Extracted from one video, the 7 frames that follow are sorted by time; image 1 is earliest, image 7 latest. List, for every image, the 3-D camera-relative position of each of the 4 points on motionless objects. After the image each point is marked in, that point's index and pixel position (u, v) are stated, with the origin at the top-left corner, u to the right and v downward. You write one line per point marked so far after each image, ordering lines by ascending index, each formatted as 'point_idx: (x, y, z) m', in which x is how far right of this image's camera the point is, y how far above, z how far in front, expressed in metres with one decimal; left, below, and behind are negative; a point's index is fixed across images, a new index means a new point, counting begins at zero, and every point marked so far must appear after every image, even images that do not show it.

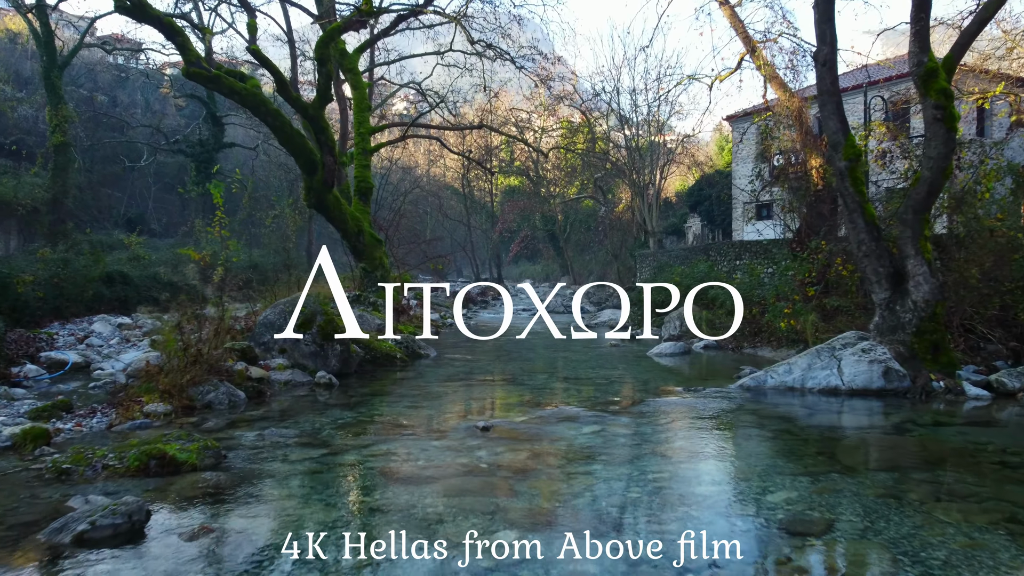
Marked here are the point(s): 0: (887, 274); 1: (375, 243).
0: (+4.8, +0.2, +7.8) m
1: (-4.3, +1.4, +18.8) m
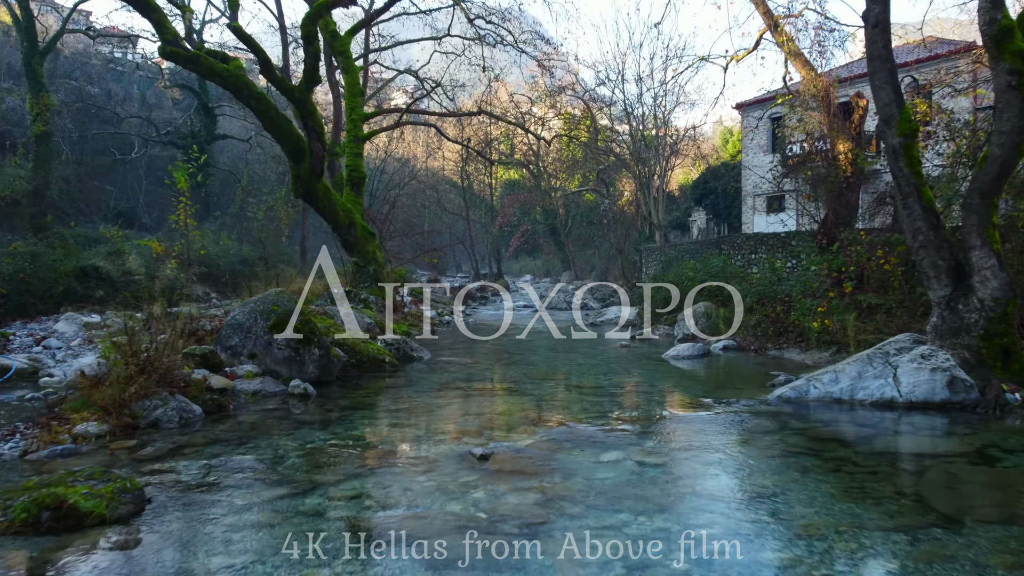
0: (+4.9, +0.2, +6.8) m
1: (-4.3, +1.6, +17.7) m
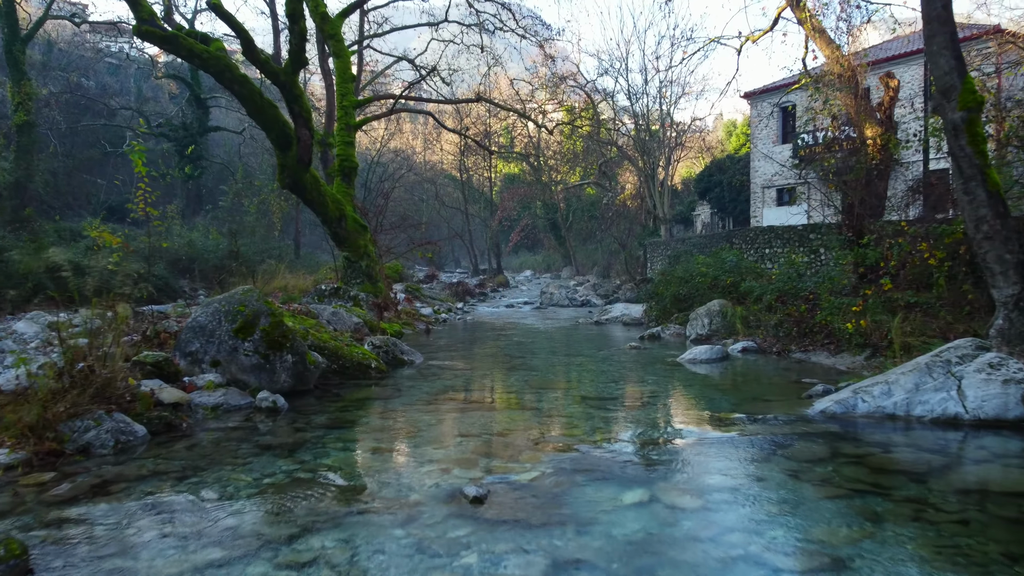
0: (+4.9, +0.2, +5.8) m
1: (-4.3, +1.7, +16.8) m
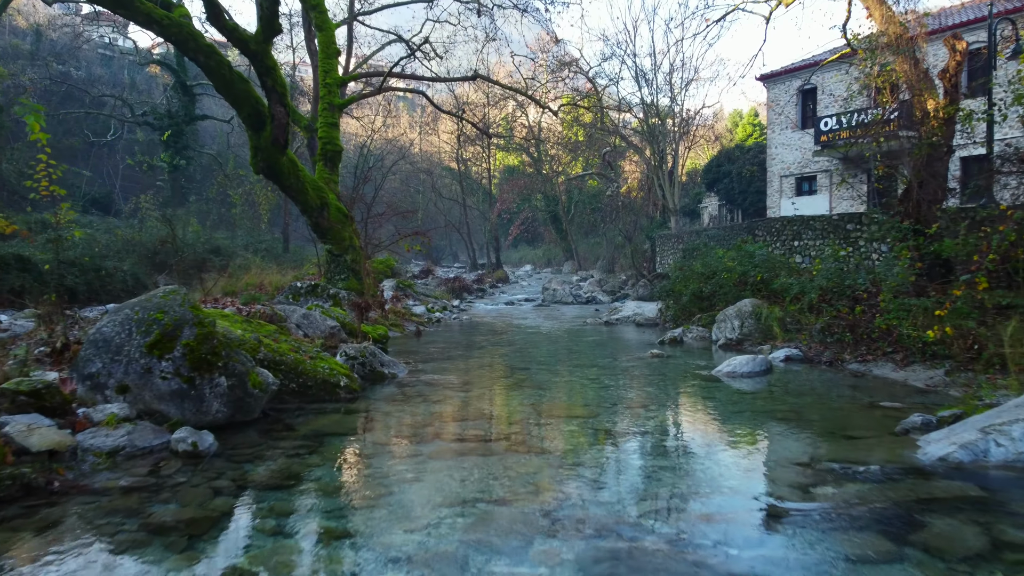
0: (+4.9, +0.2, +4.3) m
1: (-4.3, +1.8, +15.2) m
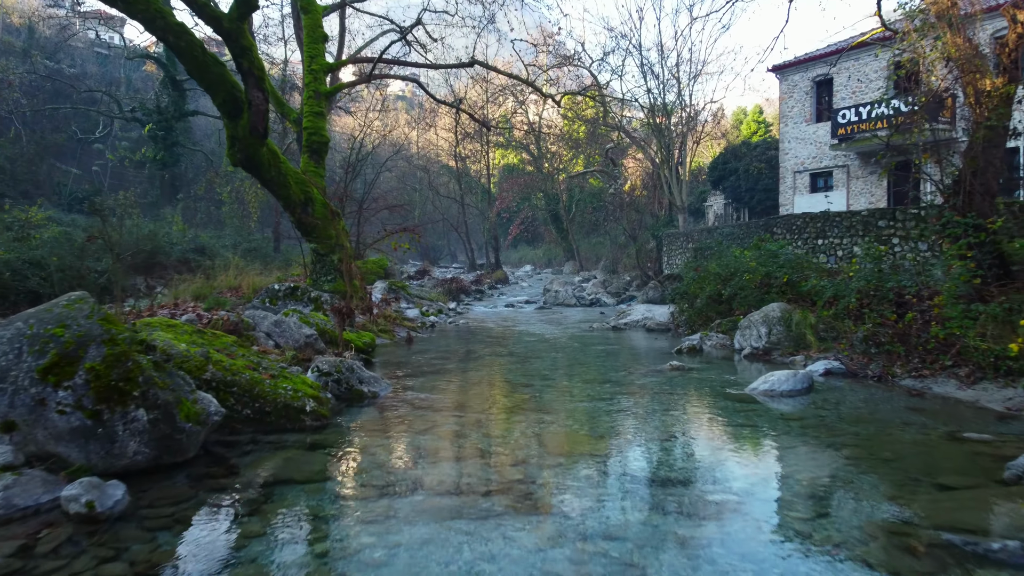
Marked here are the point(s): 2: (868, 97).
0: (+4.9, +0.2, +3.2) m
1: (-4.3, +1.7, +14.1) m
2: (+11.4, +6.1, +19.3) m
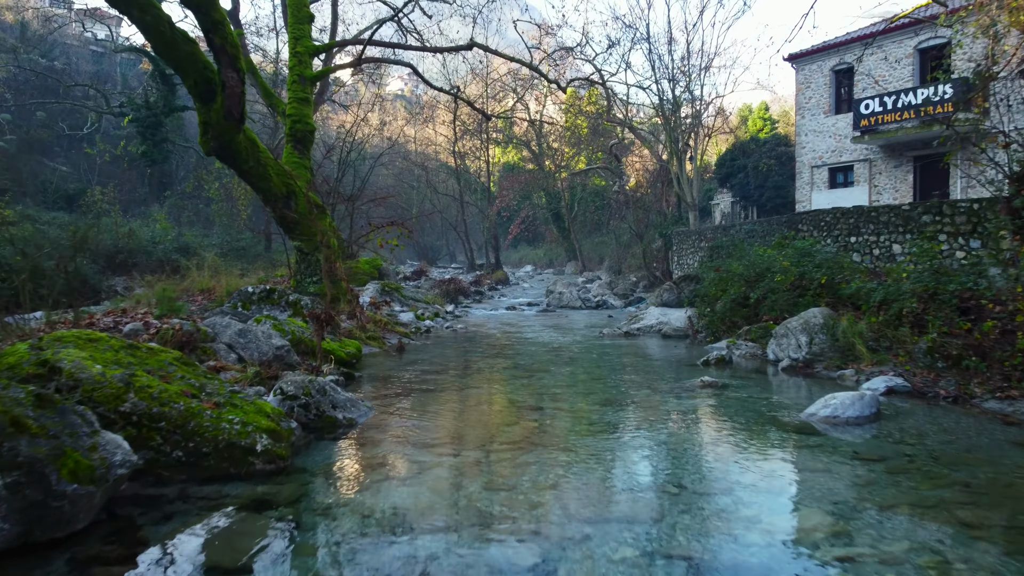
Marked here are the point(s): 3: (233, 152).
0: (+5.0, +0.2, +2.0) m
1: (-4.2, +1.7, +12.9) m
2: (+11.4, +6.1, +18.1) m
3: (-5.2, +2.5, +11.3) m
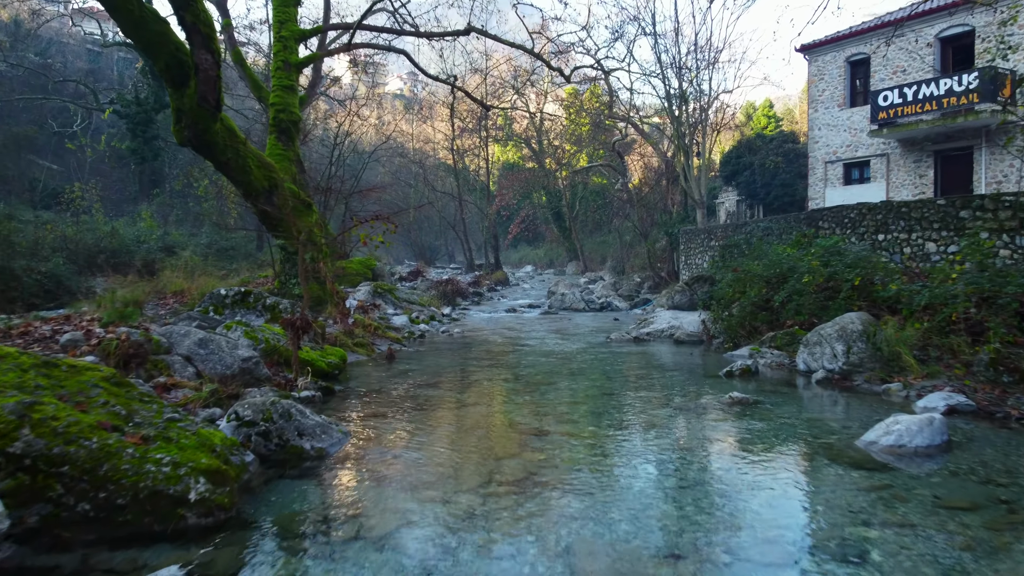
0: (+5.0, +0.1, +1.1) m
1: (-4.2, +1.6, +12.0) m
2: (+11.4, +6.0, +17.2) m
3: (-5.2, +2.5, +10.4) m
